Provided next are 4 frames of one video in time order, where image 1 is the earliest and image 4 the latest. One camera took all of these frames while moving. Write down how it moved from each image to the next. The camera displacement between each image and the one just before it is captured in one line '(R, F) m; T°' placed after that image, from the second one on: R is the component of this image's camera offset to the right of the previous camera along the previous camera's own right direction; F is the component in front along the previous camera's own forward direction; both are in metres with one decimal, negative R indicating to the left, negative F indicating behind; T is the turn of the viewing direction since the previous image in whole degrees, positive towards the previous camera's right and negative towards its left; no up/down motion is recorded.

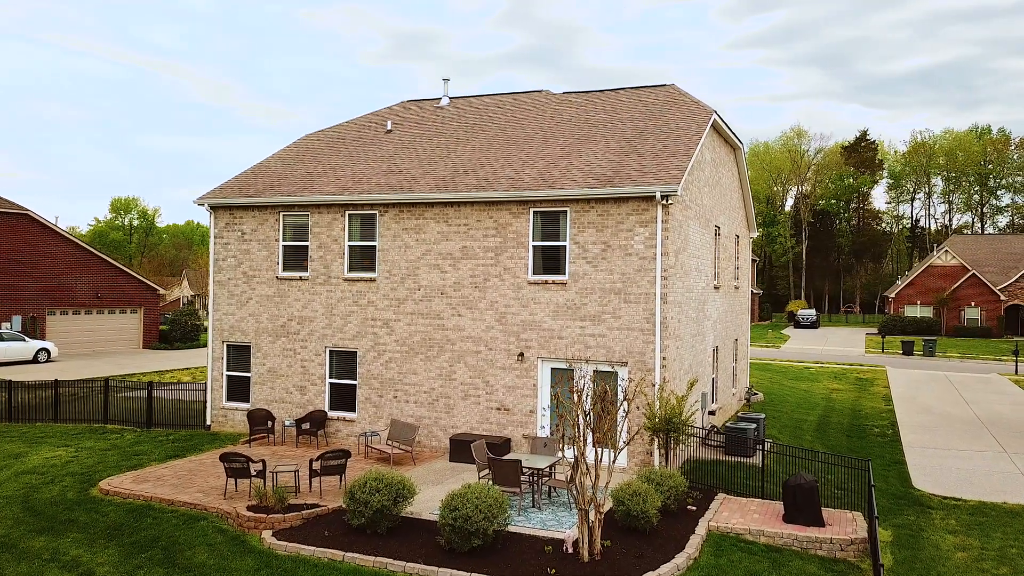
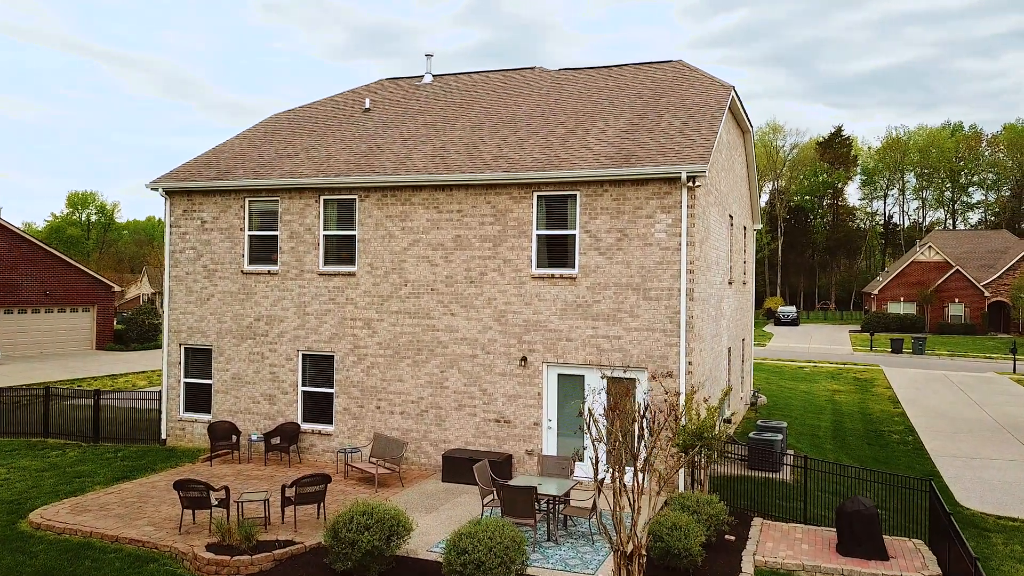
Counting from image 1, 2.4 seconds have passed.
(-0.6, +2.0) m; +2°
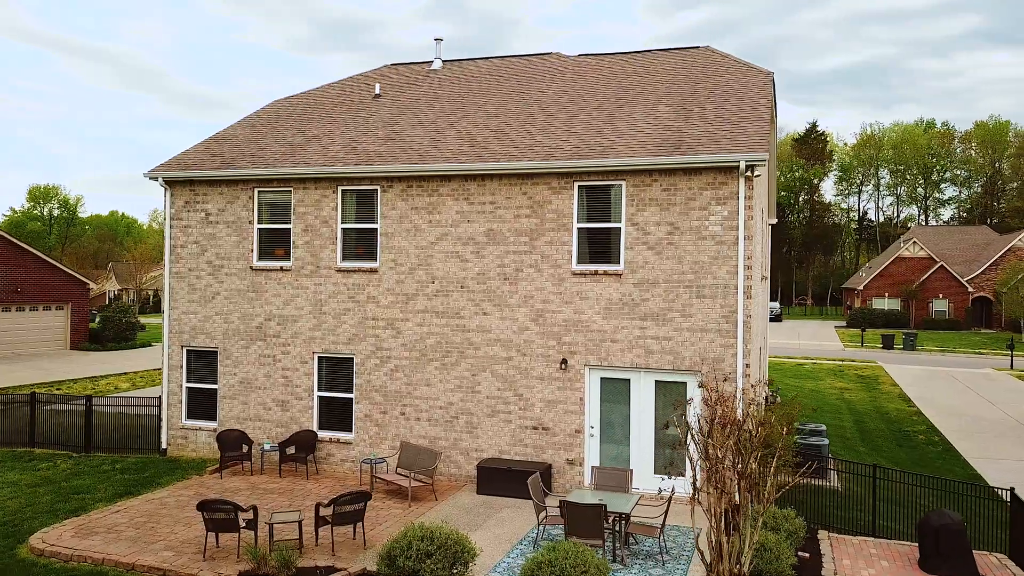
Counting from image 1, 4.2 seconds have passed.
(-1.3, +1.0) m; +2°
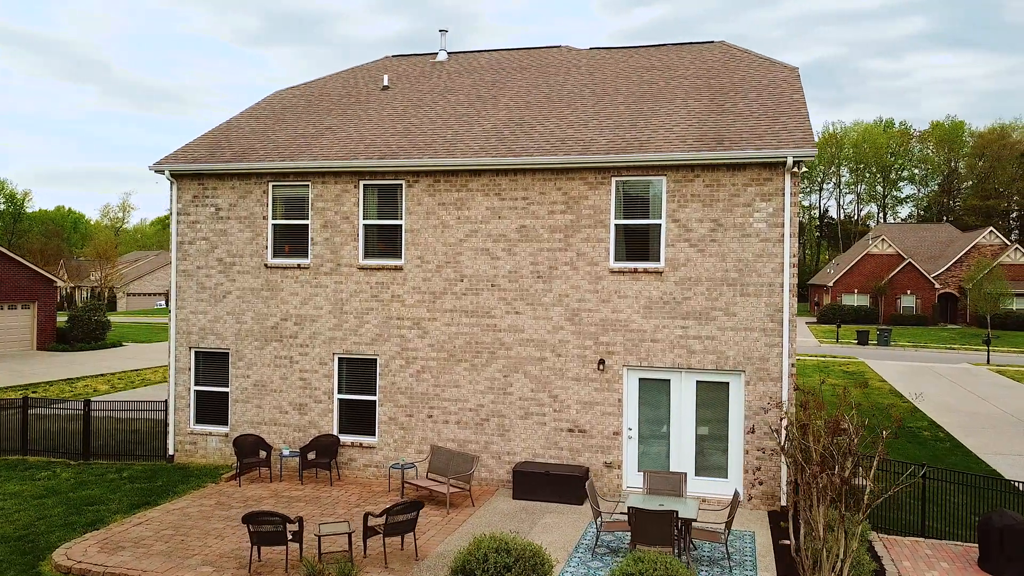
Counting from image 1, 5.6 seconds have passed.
(-1.4, +0.4) m; +3°
